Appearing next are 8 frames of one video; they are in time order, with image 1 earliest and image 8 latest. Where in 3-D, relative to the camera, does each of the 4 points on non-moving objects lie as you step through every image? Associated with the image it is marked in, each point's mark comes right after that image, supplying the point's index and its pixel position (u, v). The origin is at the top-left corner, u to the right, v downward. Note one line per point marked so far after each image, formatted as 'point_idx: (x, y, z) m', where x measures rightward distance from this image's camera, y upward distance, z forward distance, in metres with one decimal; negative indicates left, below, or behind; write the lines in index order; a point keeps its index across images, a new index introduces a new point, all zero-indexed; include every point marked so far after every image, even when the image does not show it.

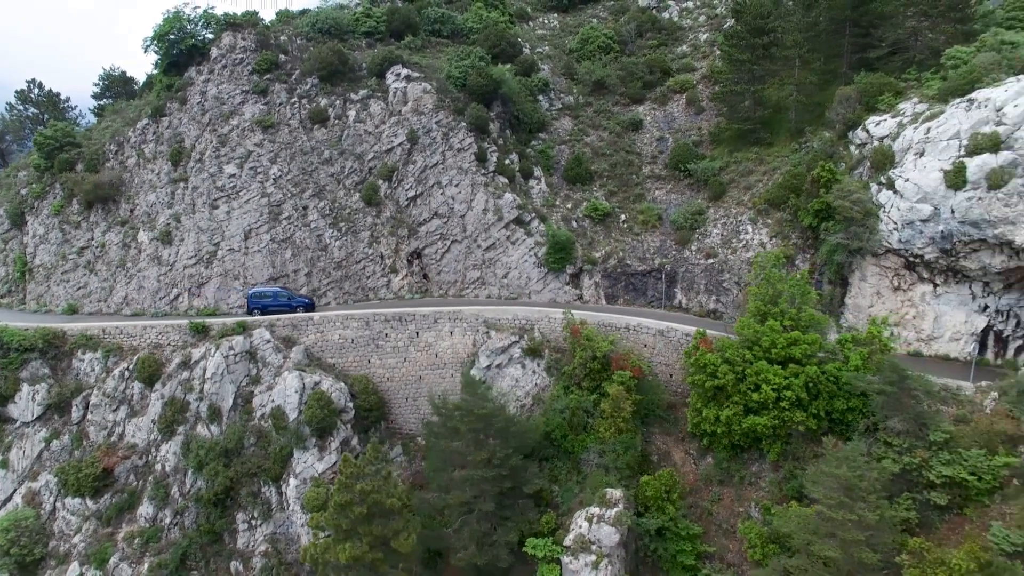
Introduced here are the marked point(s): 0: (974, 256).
0: (+22.3, +1.5, +18.5) m
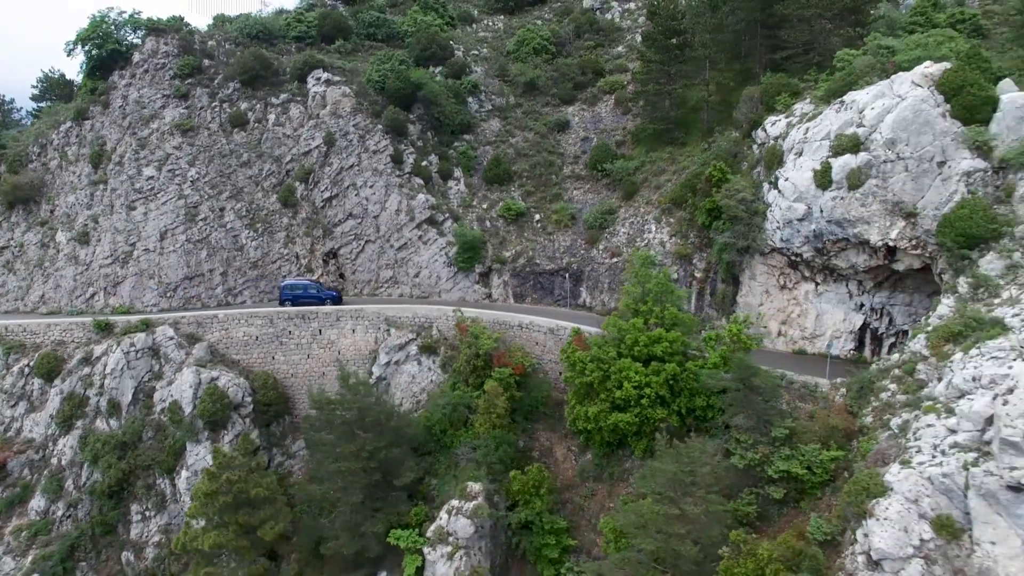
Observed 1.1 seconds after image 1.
0: (+16.2, +1.6, +18.7) m
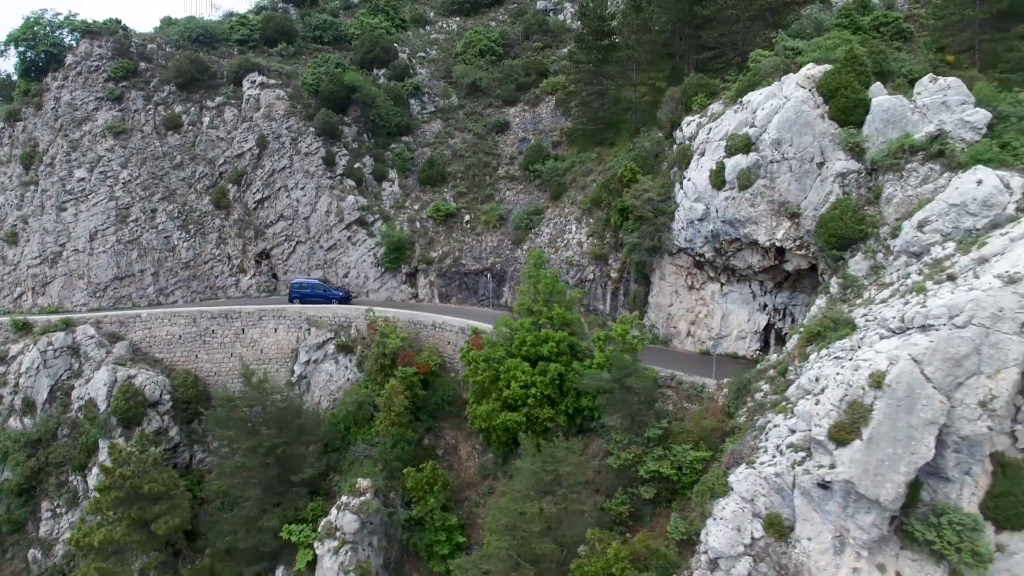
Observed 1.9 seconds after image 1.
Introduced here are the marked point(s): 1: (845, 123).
0: (+11.1, +1.6, +18.7) m
1: (+14.0, +7.0, +16.1) m
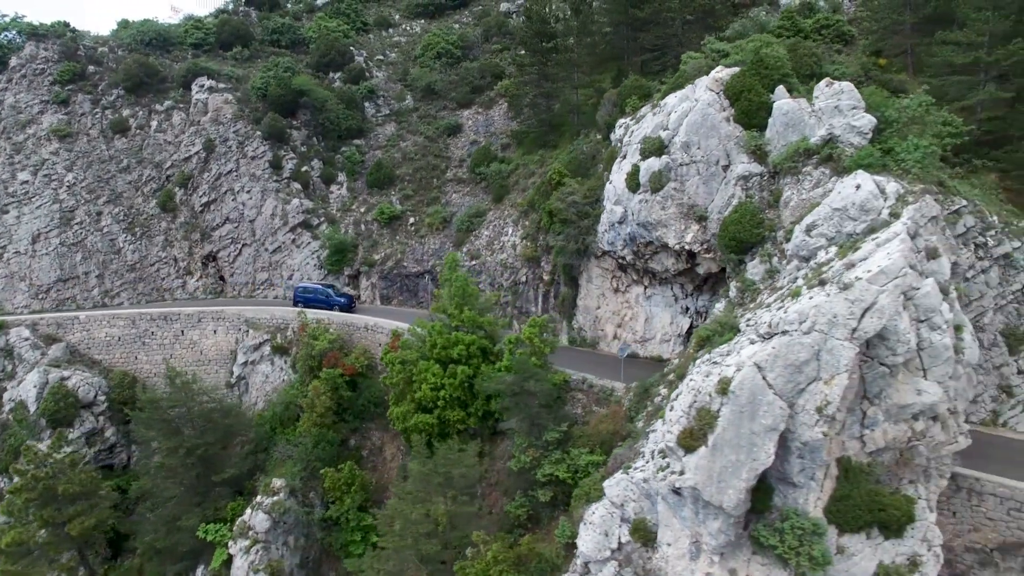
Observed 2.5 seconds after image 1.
0: (+7.0, +1.4, +18.7) m
1: (+9.9, +6.8, +16.1) m
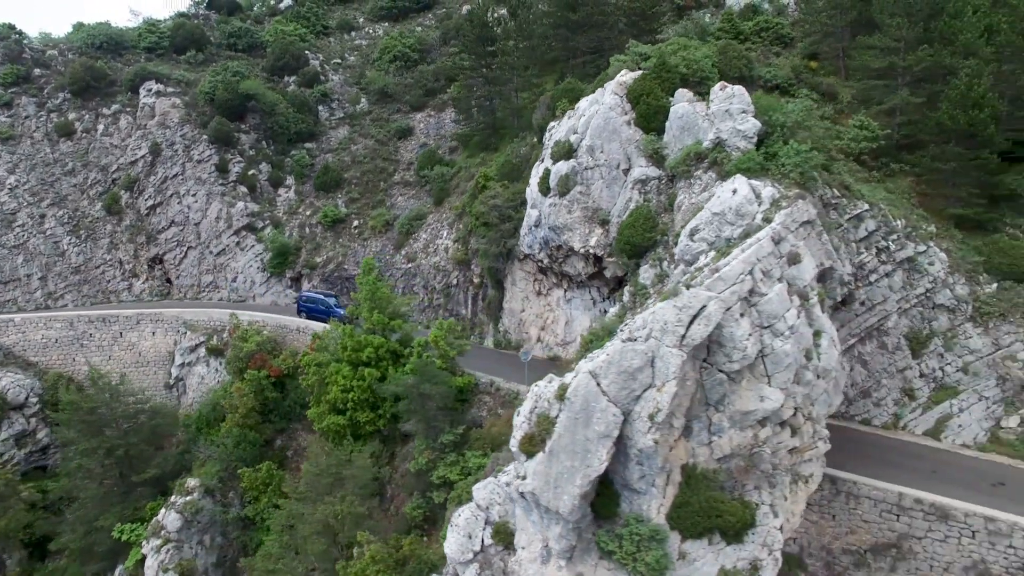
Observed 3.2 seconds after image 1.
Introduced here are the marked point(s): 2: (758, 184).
0: (+2.8, +1.3, +18.8) m
1: (+5.7, +6.7, +16.2) m
2: (+8.4, +3.5, +13.1) m
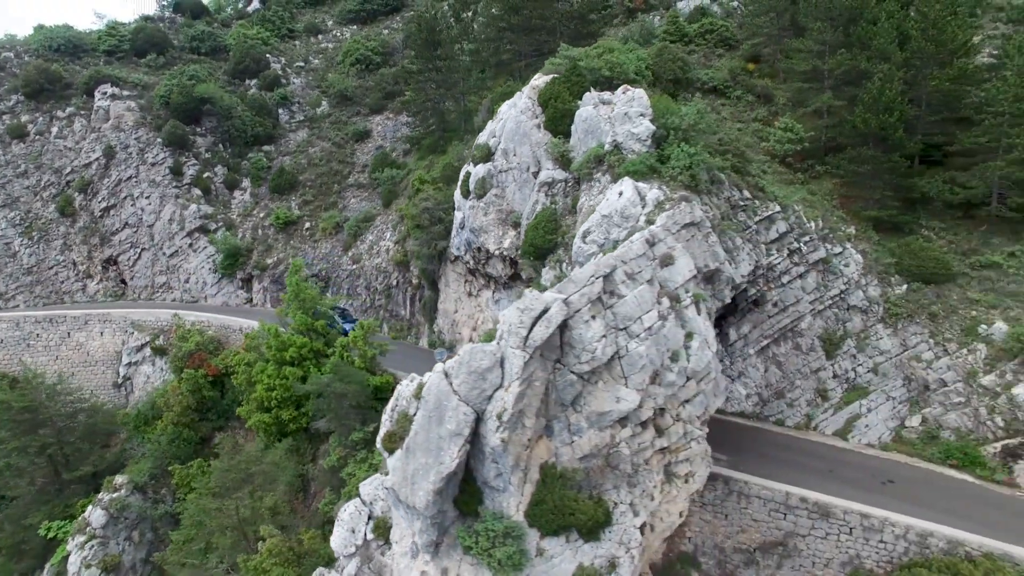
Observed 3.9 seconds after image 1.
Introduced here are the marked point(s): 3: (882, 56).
0: (-1.0, +1.2, +19.0) m
1: (+1.8, +6.6, +16.4) m
2: (+4.6, +3.5, +13.3) m
3: (+17.8, +11.2, +18.4) m
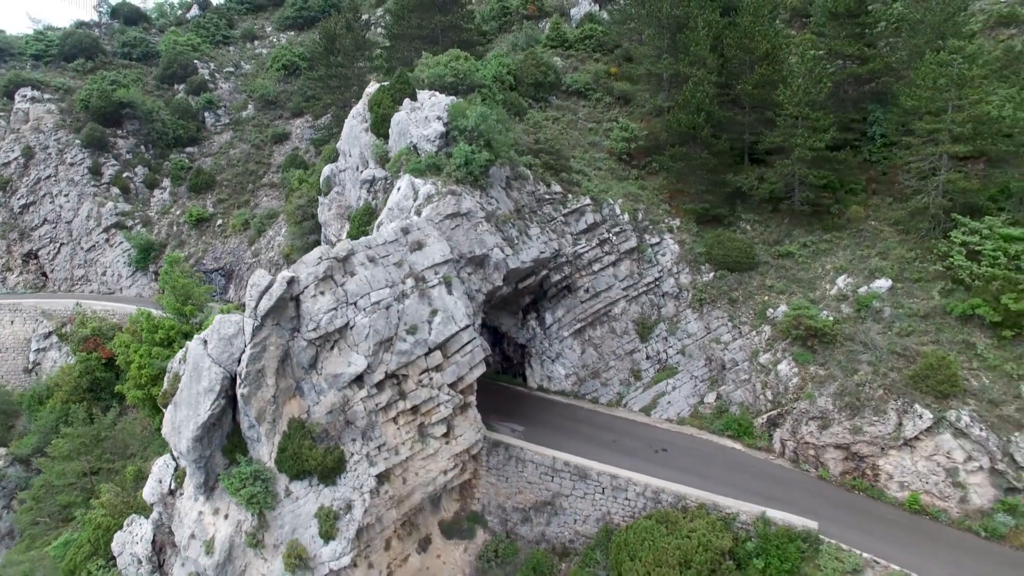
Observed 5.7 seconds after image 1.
0: (-9.0, +1.8, +20.7) m
1: (-6.2, +7.2, +18.1) m
2: (-3.5, +4.1, +14.9) m
3: (+9.8, +11.8, +20.0) m
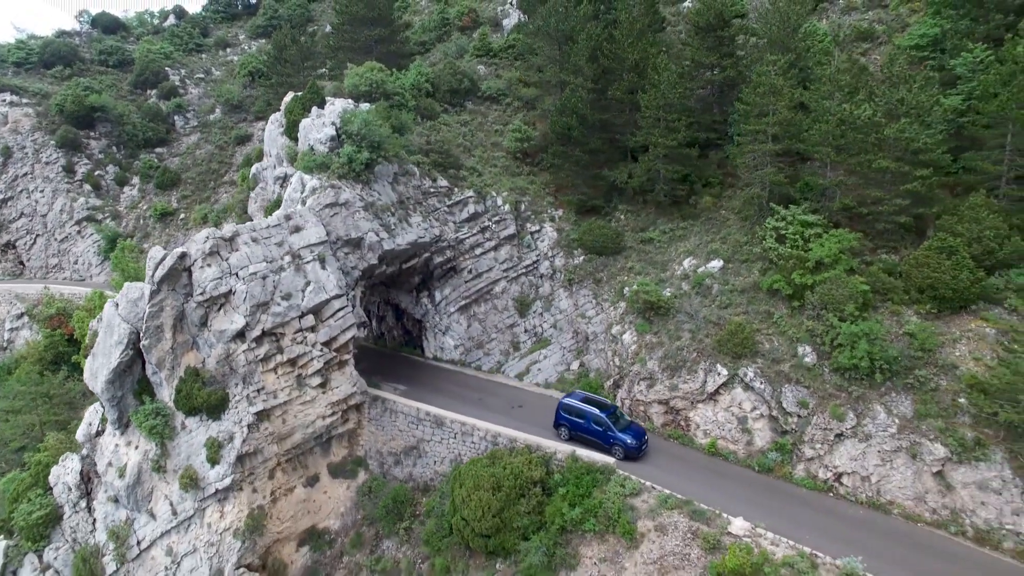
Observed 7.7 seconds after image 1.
0: (-14.8, +2.8, +23.6) m
1: (-11.9, +8.2, +20.9) m
2: (-9.2, +5.1, +17.8) m
3: (+4.1, +12.8, +22.8) m
